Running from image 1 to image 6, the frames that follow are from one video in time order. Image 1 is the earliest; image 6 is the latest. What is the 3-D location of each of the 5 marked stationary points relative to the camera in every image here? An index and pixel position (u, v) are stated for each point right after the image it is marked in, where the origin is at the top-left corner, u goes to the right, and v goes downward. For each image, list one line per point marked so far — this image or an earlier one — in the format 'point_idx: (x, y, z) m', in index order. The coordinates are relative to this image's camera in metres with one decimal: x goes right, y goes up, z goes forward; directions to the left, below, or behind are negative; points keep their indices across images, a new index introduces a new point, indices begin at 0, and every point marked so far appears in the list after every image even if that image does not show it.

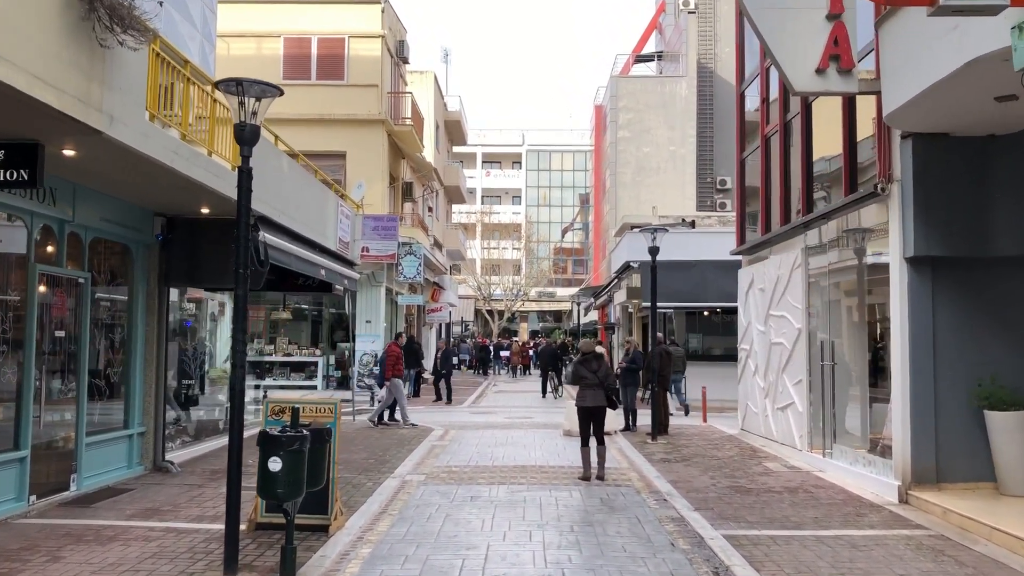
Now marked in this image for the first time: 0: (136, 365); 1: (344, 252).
0: (-3.1, -0.6, +10.3) m
1: (-2.1, +0.5, +15.1) m
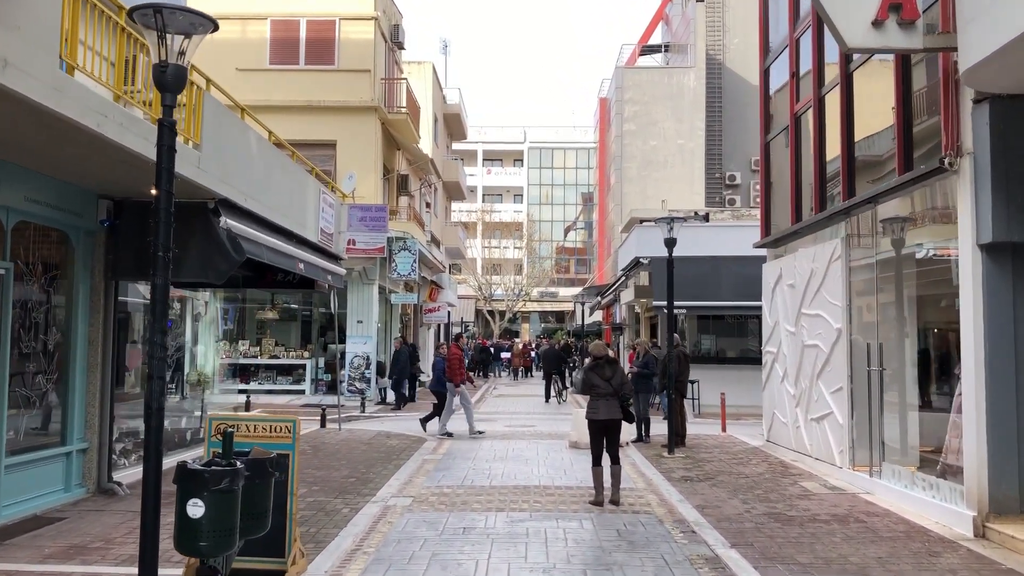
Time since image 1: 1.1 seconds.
0: (-3.1, -0.6, +8.8) m
1: (-2.1, +0.5, +13.7) m
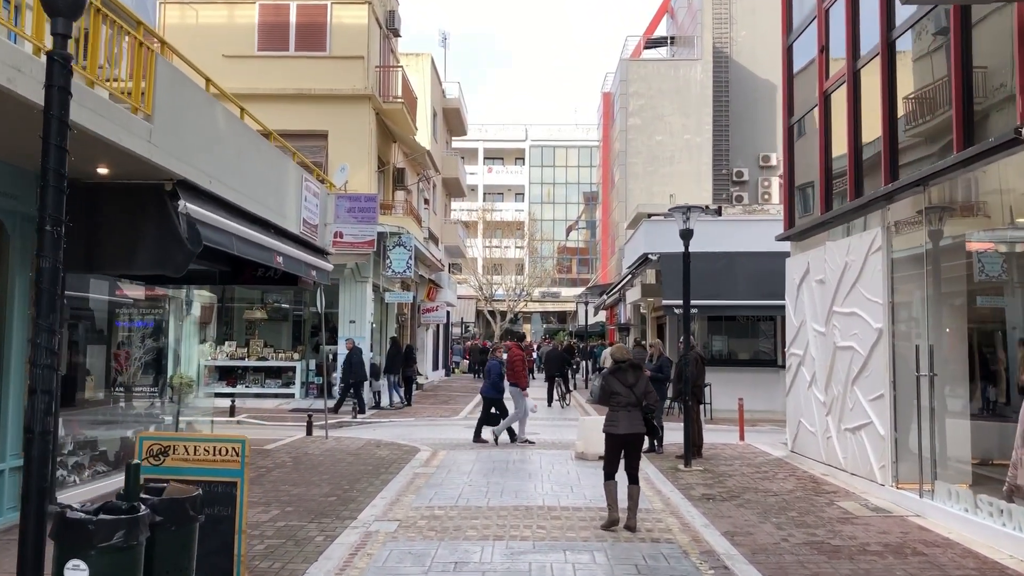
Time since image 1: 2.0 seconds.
0: (-3.1, -0.6, +7.7) m
1: (-2.0, +0.5, +12.5) m
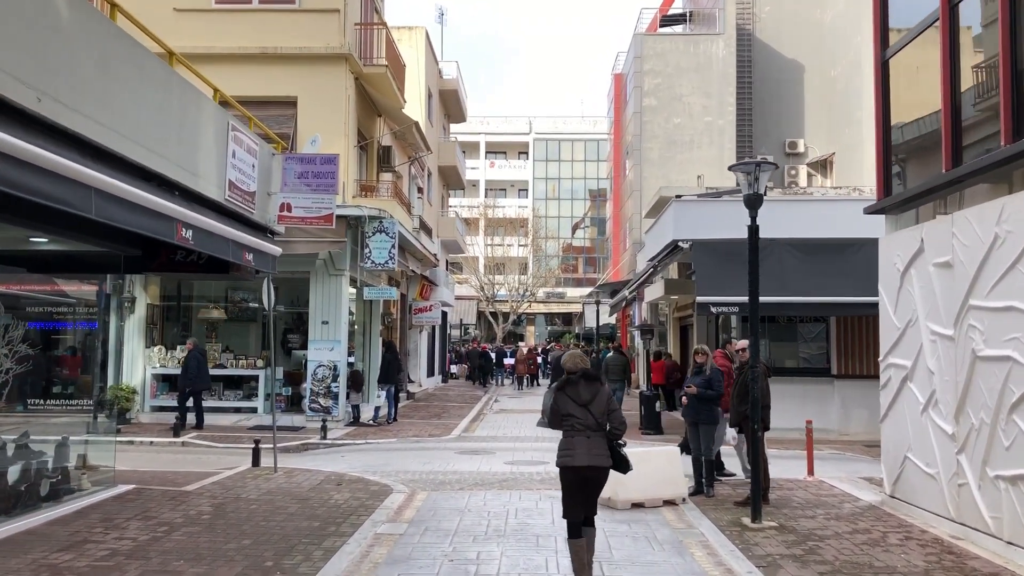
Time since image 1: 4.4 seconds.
0: (-3.1, -0.5, +4.5) m
1: (-2.0, +0.6, +9.4) m
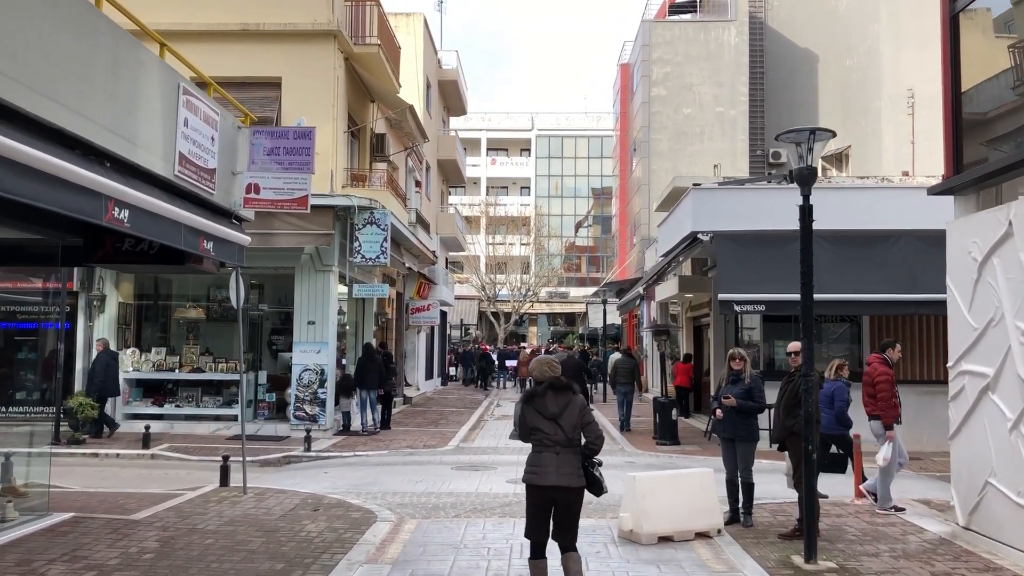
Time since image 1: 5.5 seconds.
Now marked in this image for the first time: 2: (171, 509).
0: (-3.1, -0.4, +3.1) m
1: (-2.0, +0.7, +8.0) m
2: (-2.4, -1.6, +8.8) m
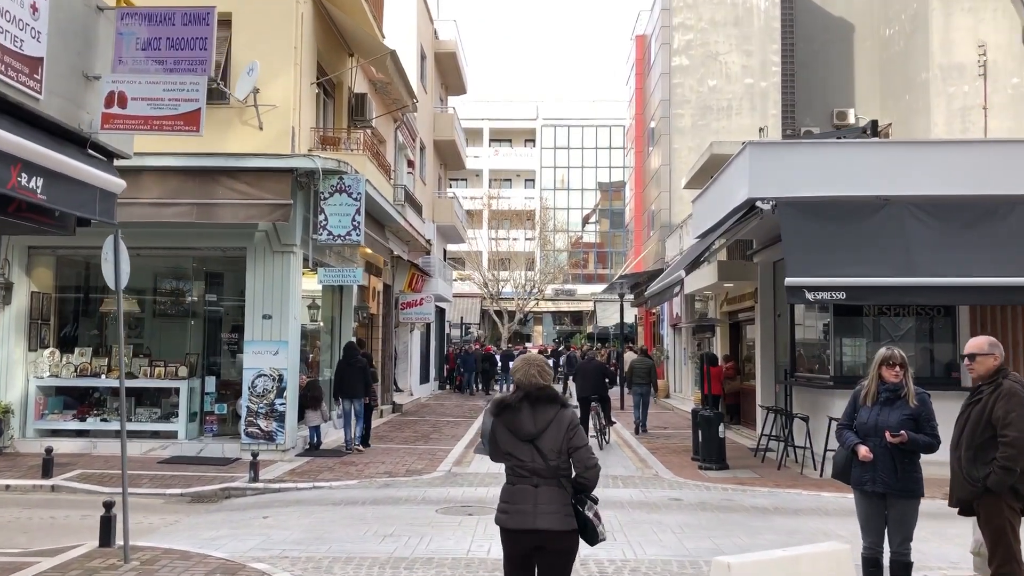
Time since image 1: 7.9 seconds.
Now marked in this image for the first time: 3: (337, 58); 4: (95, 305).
0: (-3.1, -0.3, 0.0) m
1: (-2.0, +0.8, +4.9) m
2: (-2.4, -1.4, +5.6) m
3: (-2.2, +2.9, +15.6) m
4: (-4.7, -0.2, +13.7) m
